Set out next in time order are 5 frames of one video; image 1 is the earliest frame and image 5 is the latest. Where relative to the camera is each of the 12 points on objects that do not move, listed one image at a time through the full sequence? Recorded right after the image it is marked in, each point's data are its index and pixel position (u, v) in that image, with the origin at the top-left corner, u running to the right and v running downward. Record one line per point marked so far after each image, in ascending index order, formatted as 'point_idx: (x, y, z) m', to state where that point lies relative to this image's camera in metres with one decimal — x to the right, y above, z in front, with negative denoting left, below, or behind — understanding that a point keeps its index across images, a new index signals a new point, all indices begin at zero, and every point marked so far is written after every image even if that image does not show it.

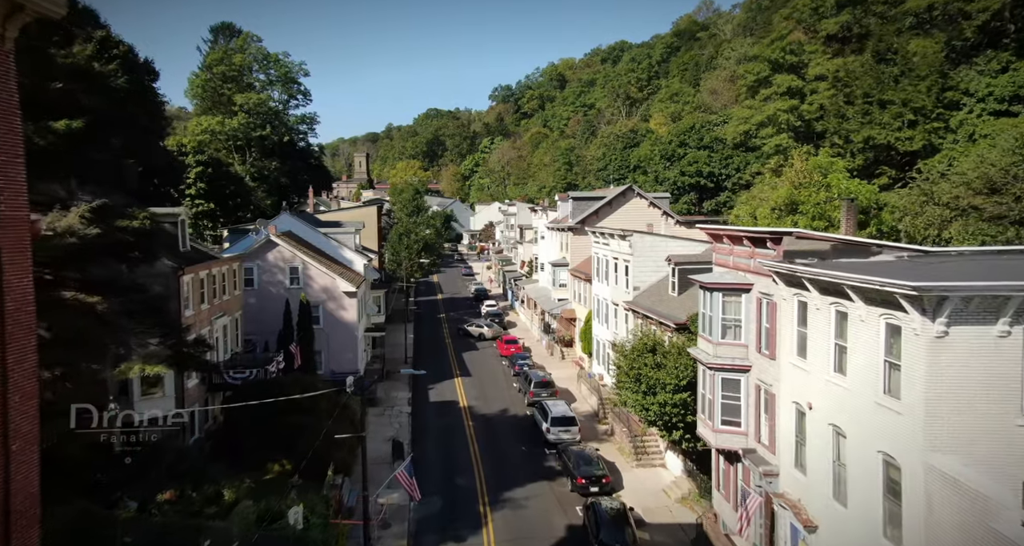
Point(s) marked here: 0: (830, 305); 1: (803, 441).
0: (+6.7, -0.7, +17.4) m
1: (+6.5, -3.7, +18.6) m
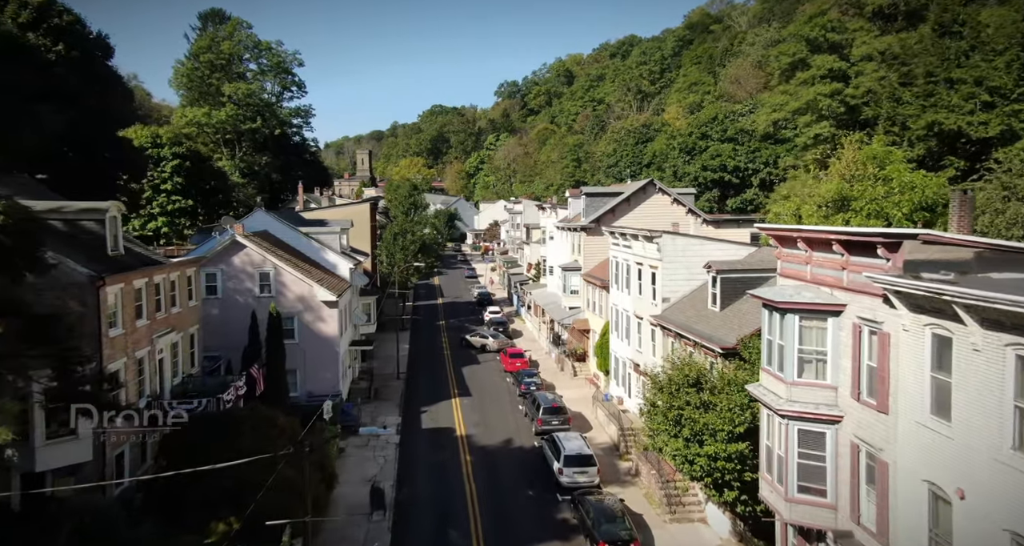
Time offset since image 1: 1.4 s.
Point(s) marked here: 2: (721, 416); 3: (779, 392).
0: (+6.7, -1.0, +11.7) m
1: (+6.6, -4.0, +13.0) m
2: (+4.8, -3.3, +19.4) m
3: (+5.3, -2.4, +16.9) m
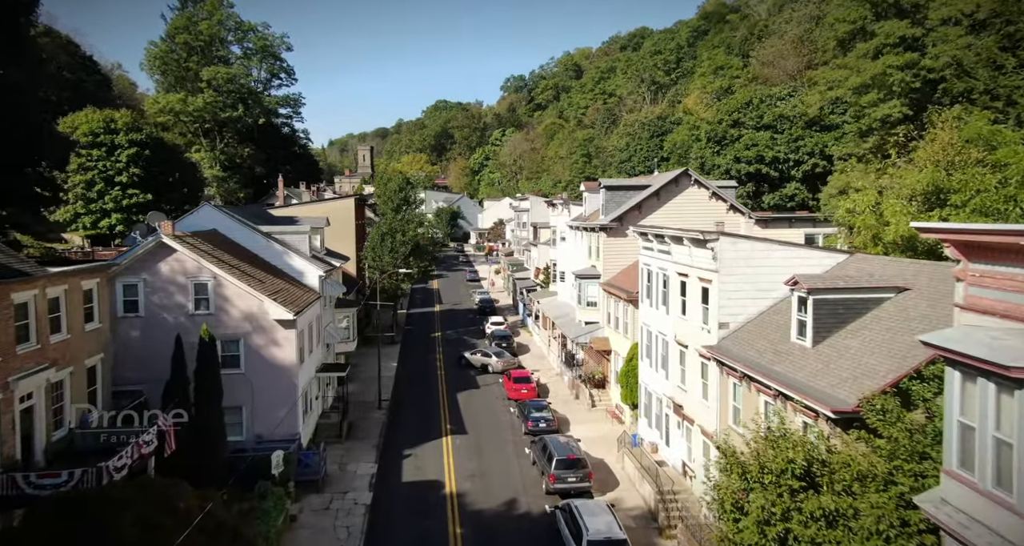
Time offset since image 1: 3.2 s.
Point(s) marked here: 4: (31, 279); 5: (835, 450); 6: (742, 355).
0: (+6.7, -1.4, +4.1) m
1: (+6.6, -4.5, +5.4) m
2: (+4.8, -3.7, +11.9) m
3: (+5.3, -2.8, +9.4) m
4: (-10.9, -0.1, +19.2) m
5: (+5.1, -2.8, +13.2) m
6: (+5.4, -1.9, +19.8) m
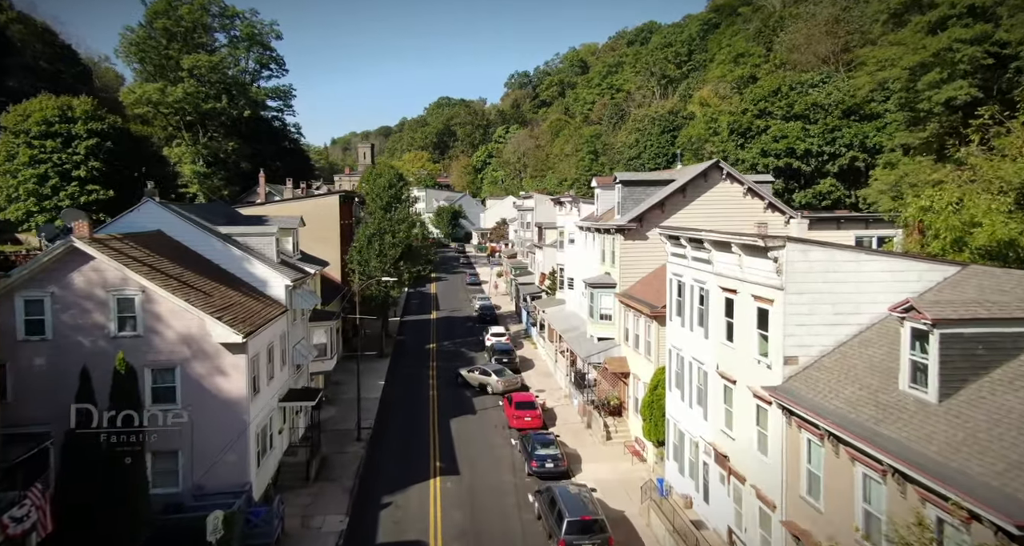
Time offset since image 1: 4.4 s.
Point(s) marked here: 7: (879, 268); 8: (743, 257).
0: (+6.6, -1.8, -1.2) m
1: (+6.5, -4.8, +0.1) m
2: (+4.7, -4.0, +6.5) m
3: (+5.3, -3.1, +4.0) m
4: (-10.9, -0.4, +14.0) m
5: (+5.1, -3.2, +7.9) m
6: (+5.4, -2.3, +14.5) m
7: (+7.1, +0.1, +16.4) m
8: (+5.1, +0.4, +18.6) m
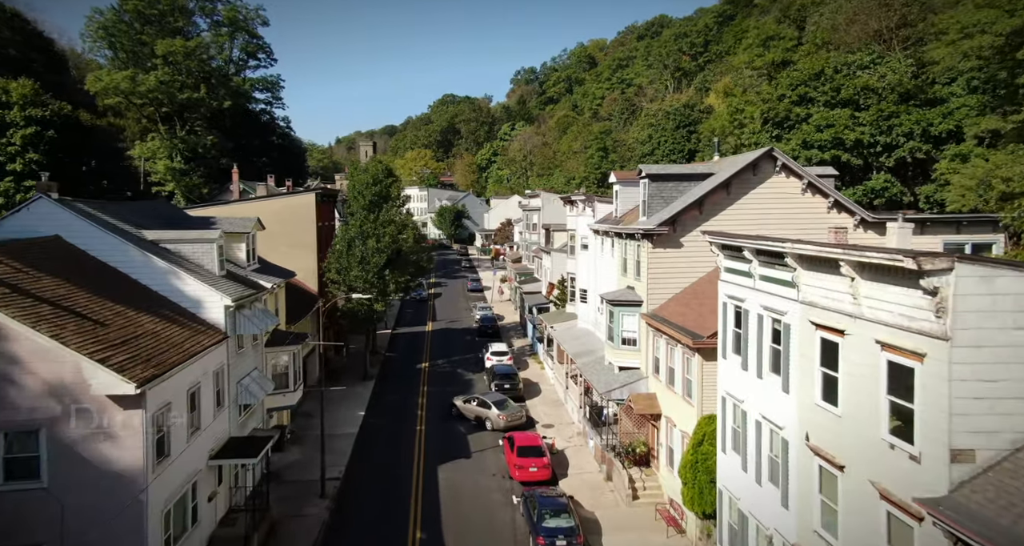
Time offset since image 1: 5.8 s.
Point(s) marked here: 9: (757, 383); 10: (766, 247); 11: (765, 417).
0: (+6.4, -2.3, -7.6) m
1: (+6.3, -5.3, -6.3) m
2: (+4.6, -4.5, +0.2) m
3: (+5.1, -3.6, -2.3) m
4: (-11.0, -0.9, +7.7) m
5: (+4.9, -3.7, +1.5) m
6: (+5.3, -2.7, +8.1) m
7: (+7.0, -0.4, +10.0) m
8: (+5.1, -0.1, +12.2) m
9: (+4.7, -2.0, +16.1) m
10: (+4.7, +0.4, +15.4) m
11: (+4.8, -2.7, +15.8) m
